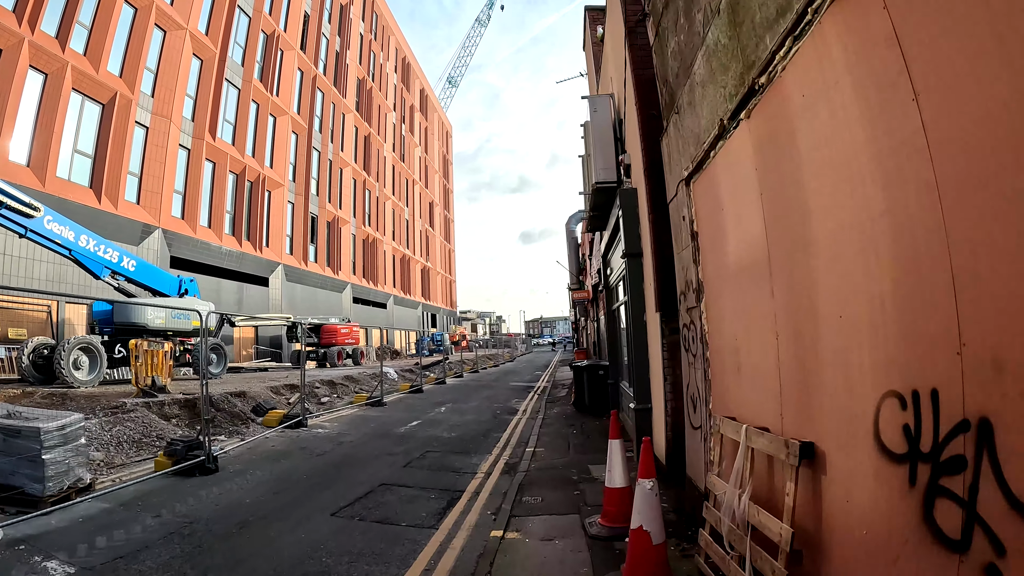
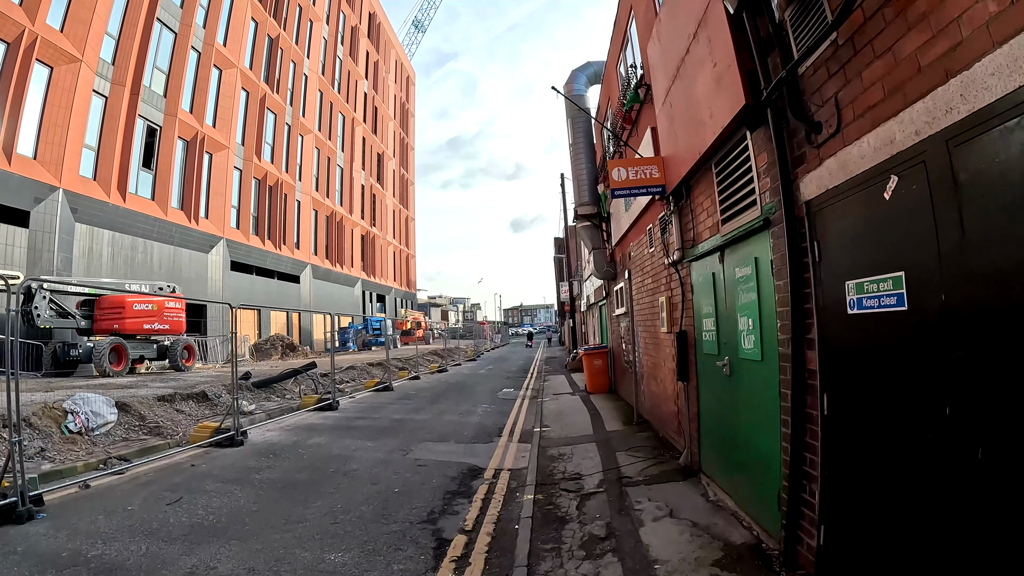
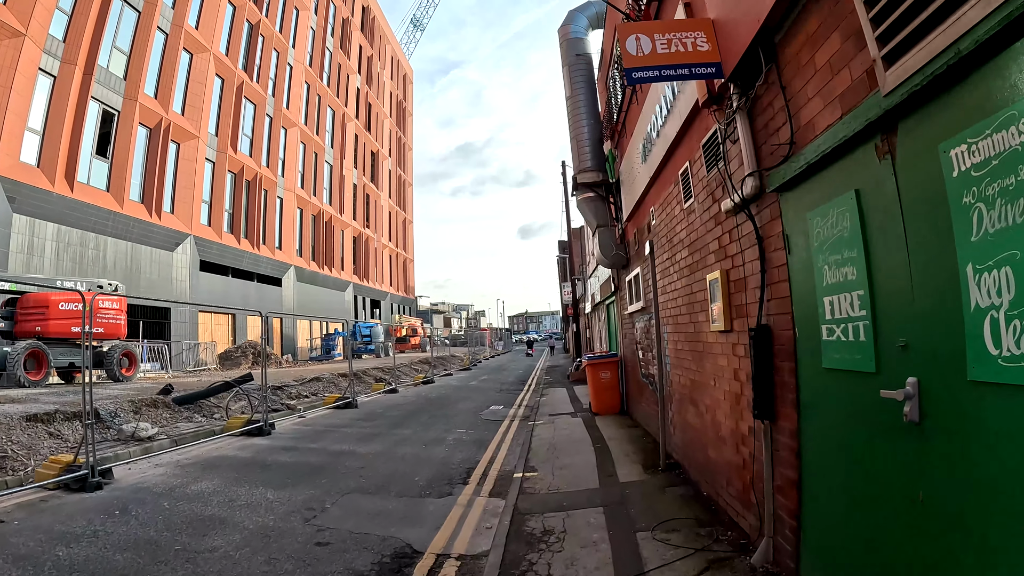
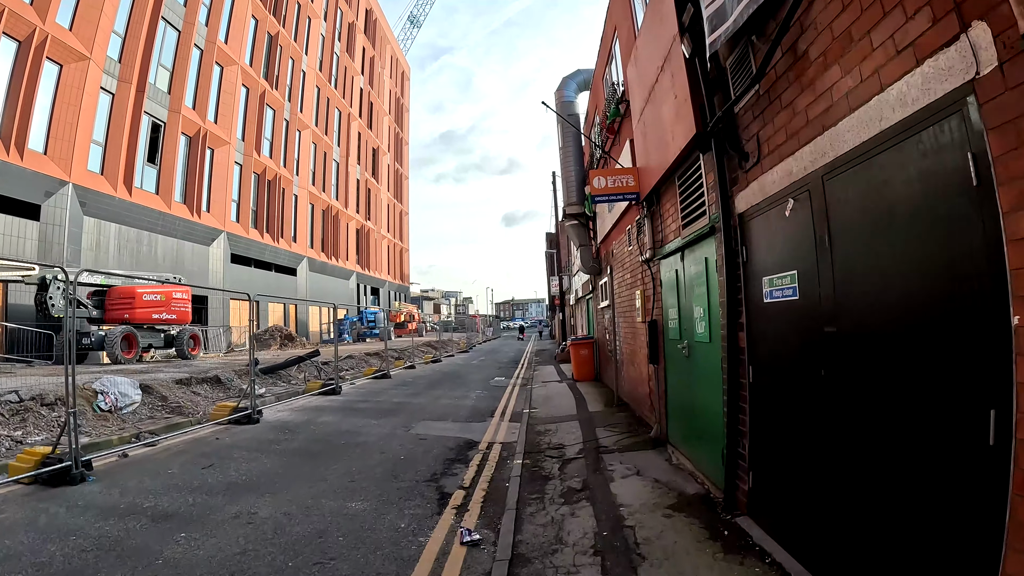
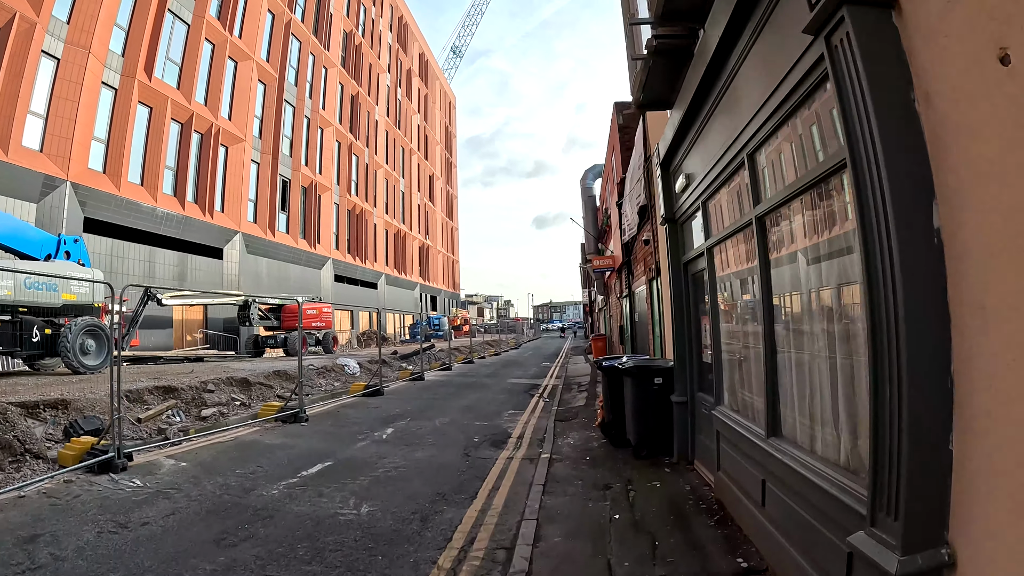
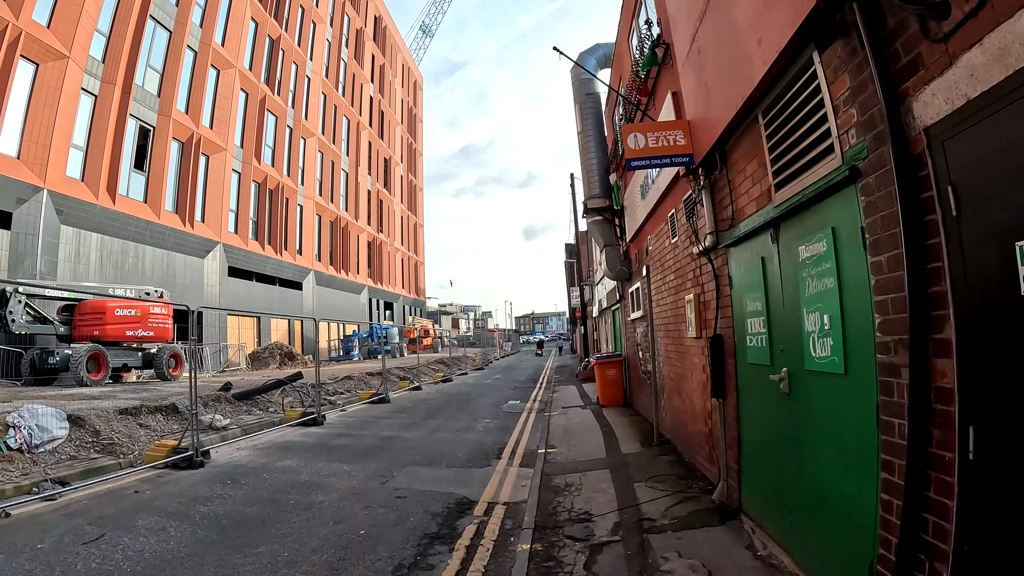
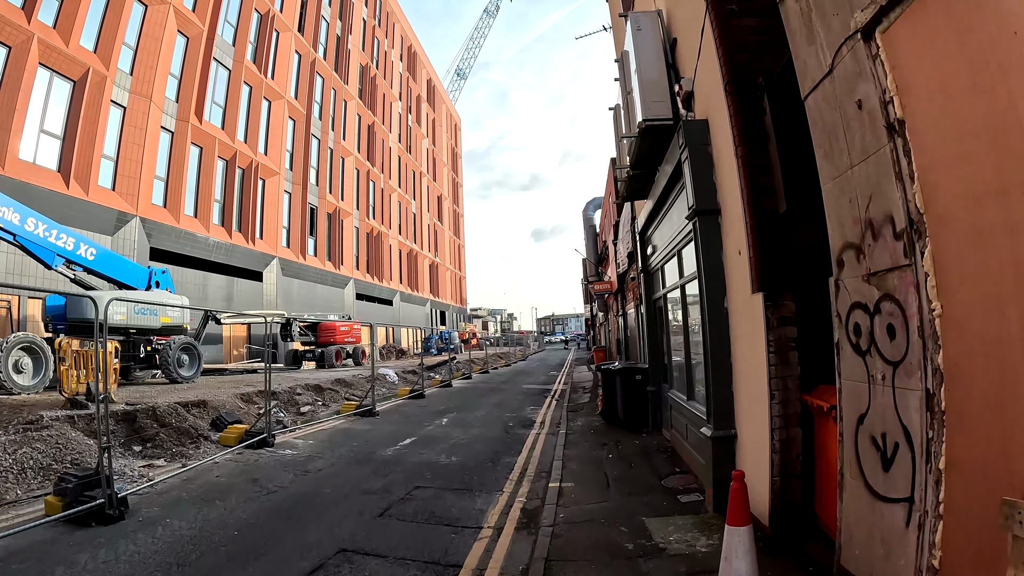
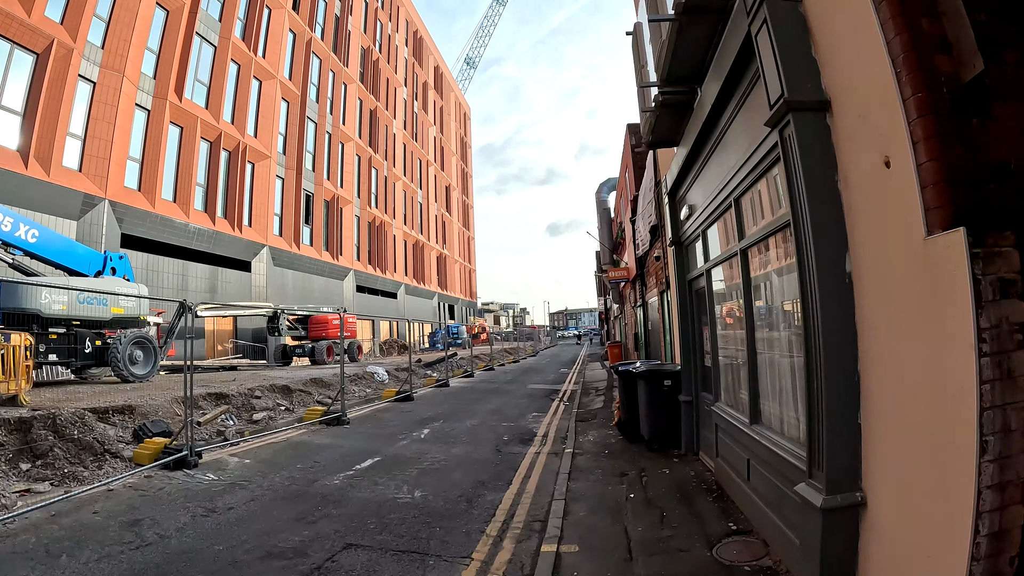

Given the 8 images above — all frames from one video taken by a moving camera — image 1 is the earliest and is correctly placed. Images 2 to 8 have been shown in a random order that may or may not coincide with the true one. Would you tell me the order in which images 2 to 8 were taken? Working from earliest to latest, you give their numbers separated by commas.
7, 8, 5, 4, 2, 6, 3
